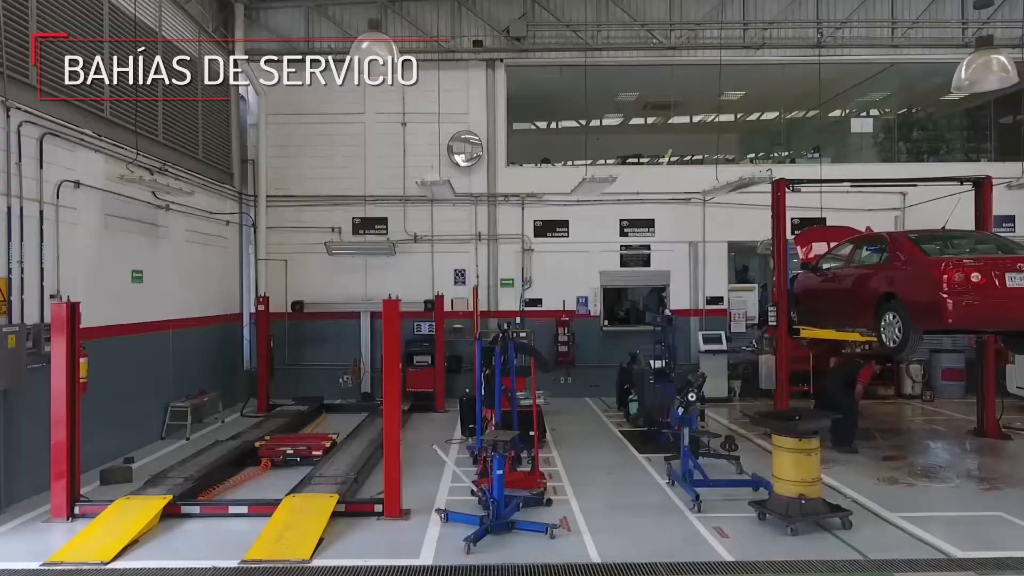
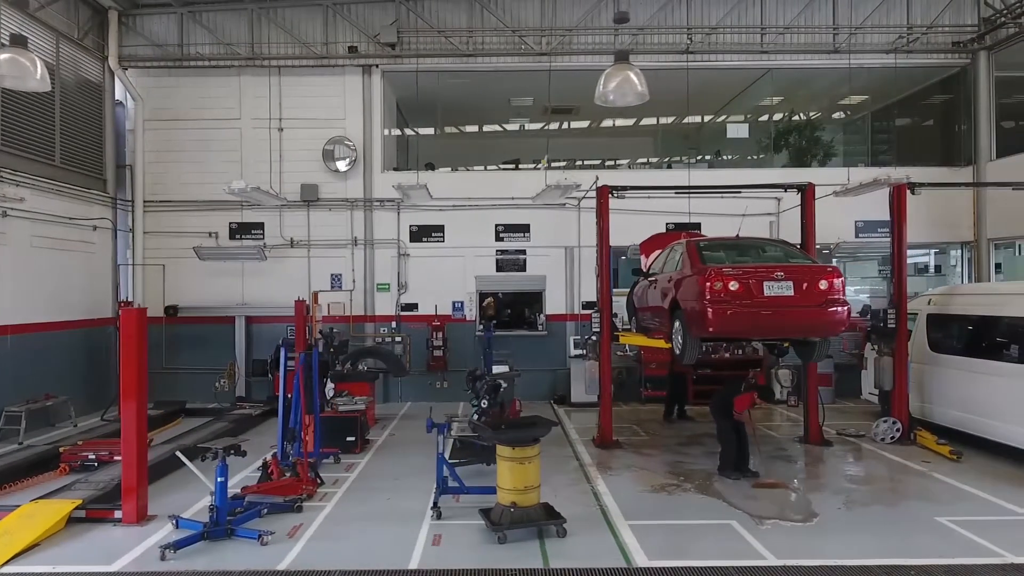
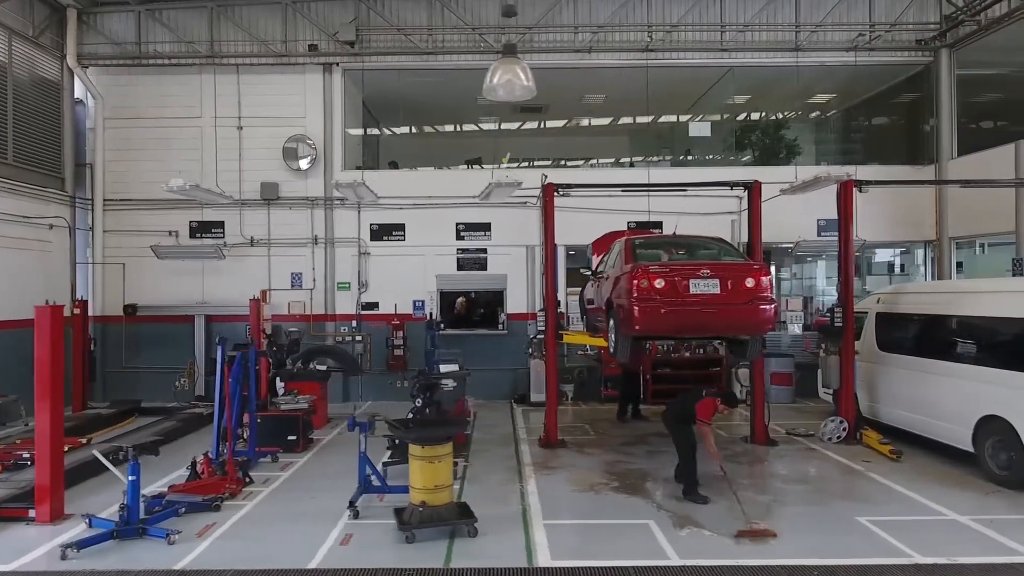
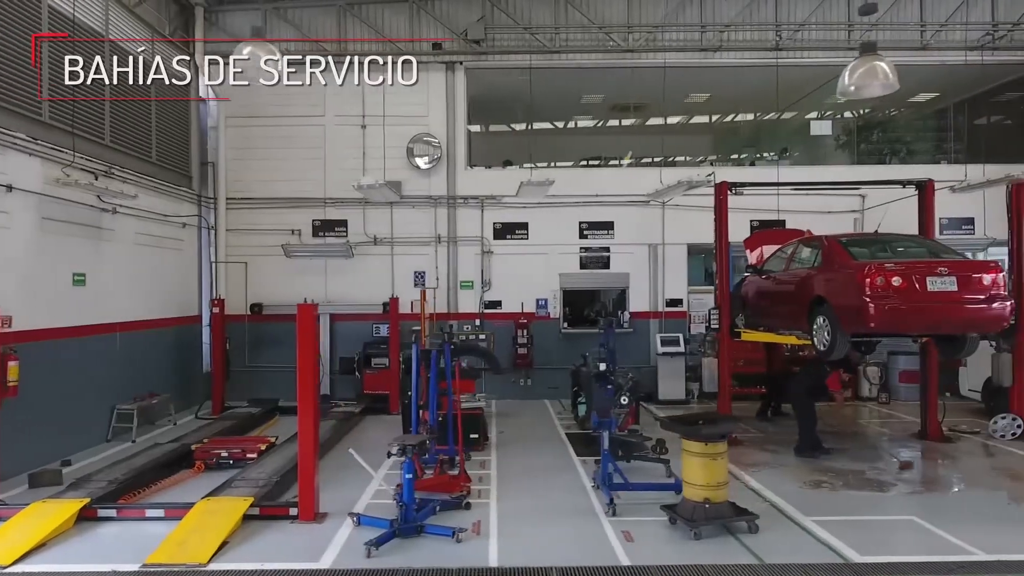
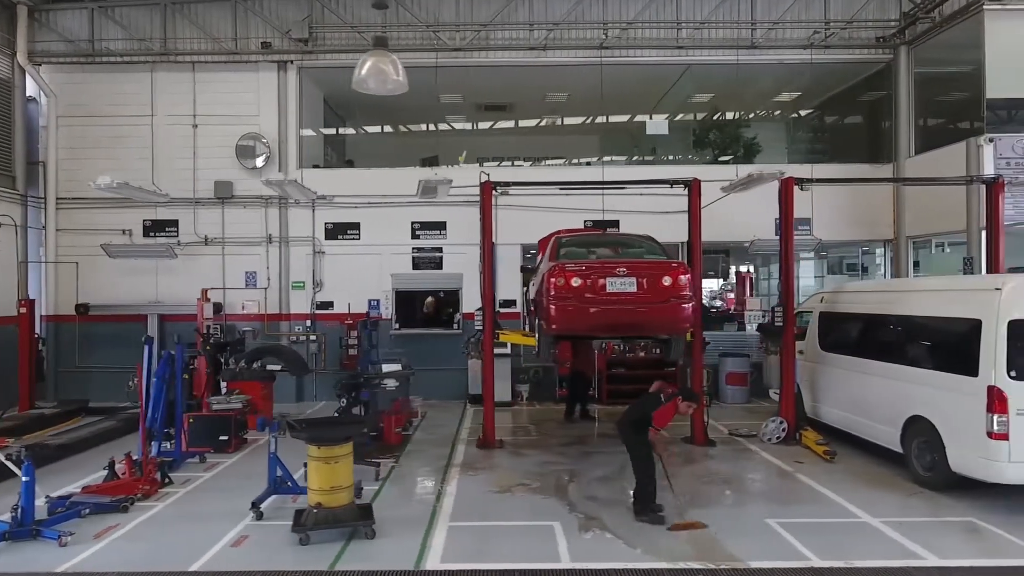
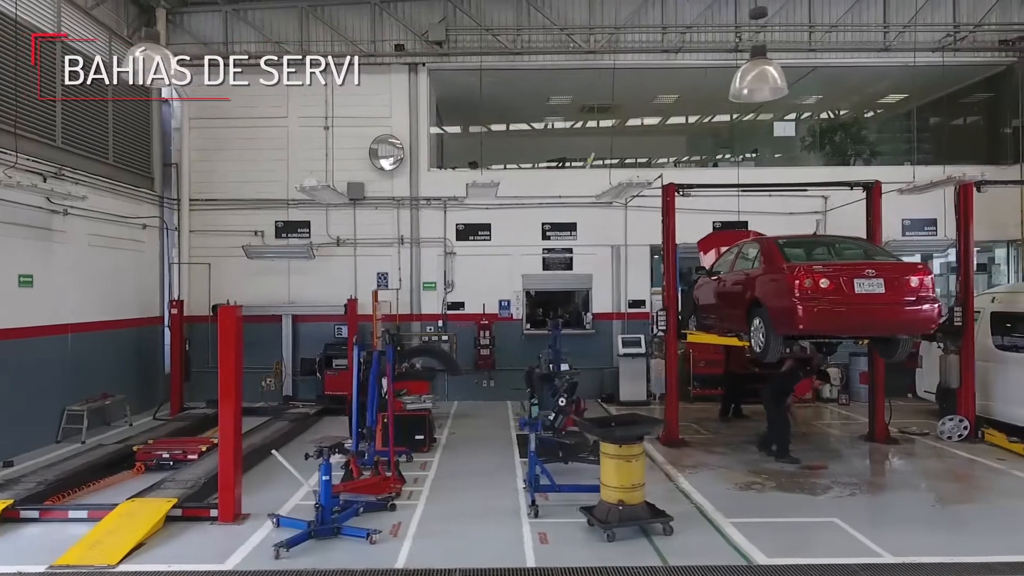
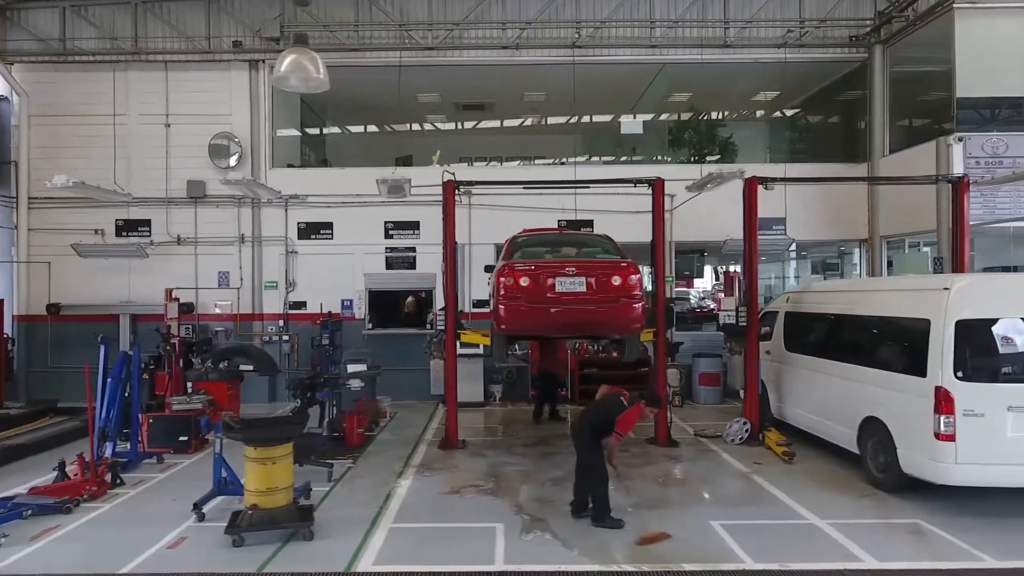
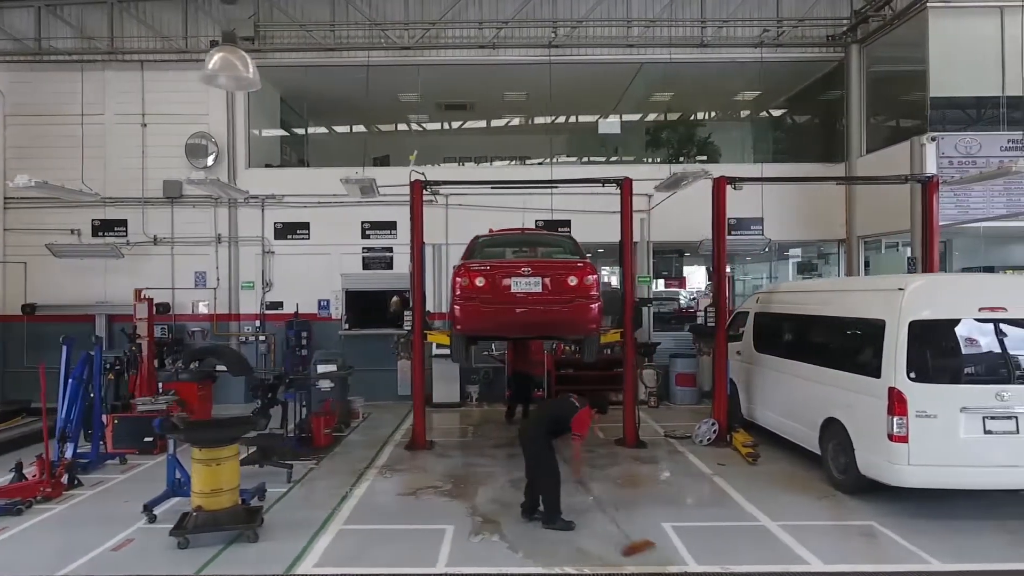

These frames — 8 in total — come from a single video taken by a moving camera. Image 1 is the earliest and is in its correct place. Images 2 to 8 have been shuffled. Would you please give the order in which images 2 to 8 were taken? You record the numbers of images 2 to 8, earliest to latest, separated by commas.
4, 6, 2, 3, 5, 7, 8
